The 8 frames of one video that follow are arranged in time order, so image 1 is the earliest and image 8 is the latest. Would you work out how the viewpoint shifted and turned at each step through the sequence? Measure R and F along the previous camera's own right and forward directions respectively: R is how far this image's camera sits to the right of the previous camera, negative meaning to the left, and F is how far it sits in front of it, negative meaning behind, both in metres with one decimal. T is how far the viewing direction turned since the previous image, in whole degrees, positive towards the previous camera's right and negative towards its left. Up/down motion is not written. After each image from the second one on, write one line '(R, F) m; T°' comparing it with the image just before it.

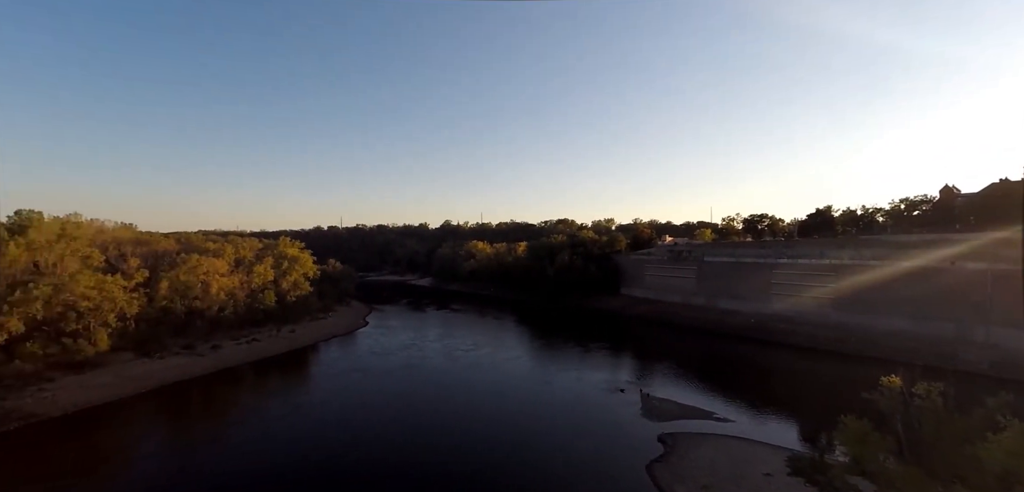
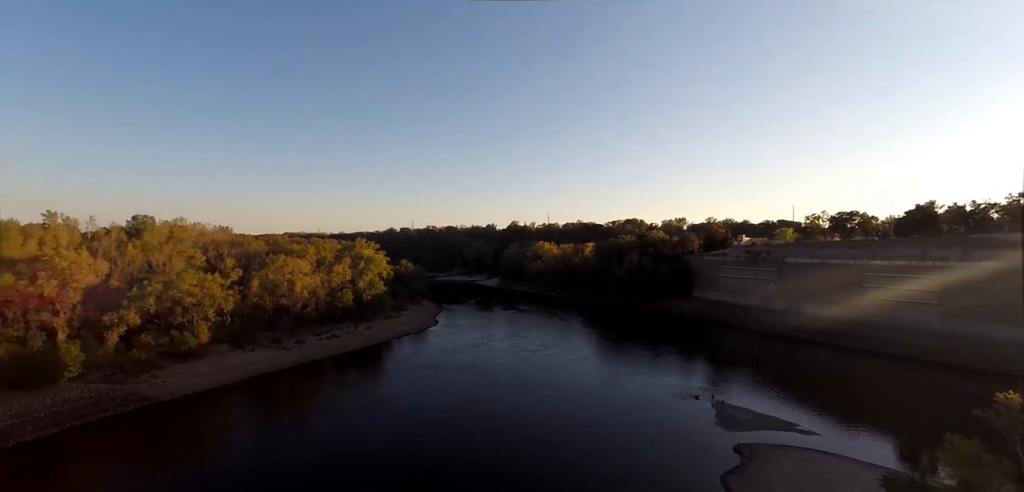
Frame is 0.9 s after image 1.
(-0.8, 0.0) m; -7°
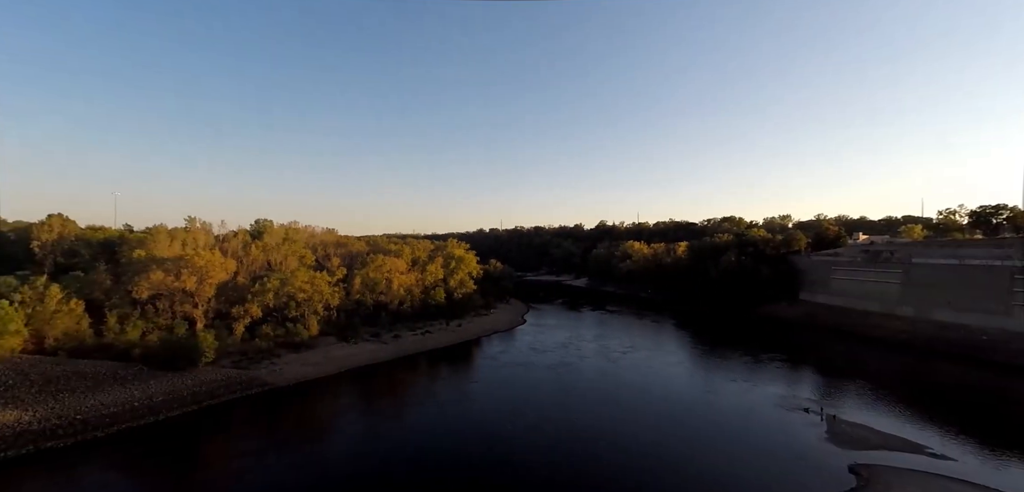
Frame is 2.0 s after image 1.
(-1.1, -0.1) m; -9°
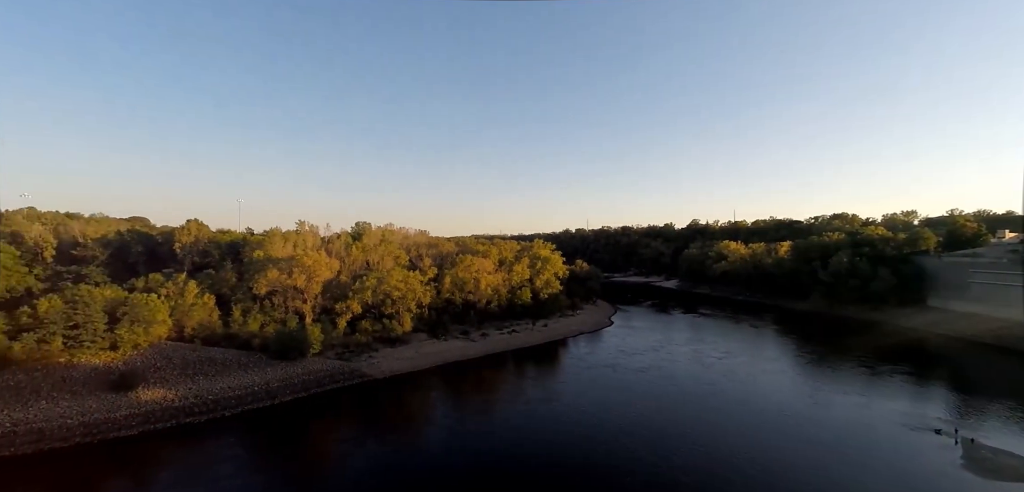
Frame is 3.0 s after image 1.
(-1.1, -0.2) m; -8°
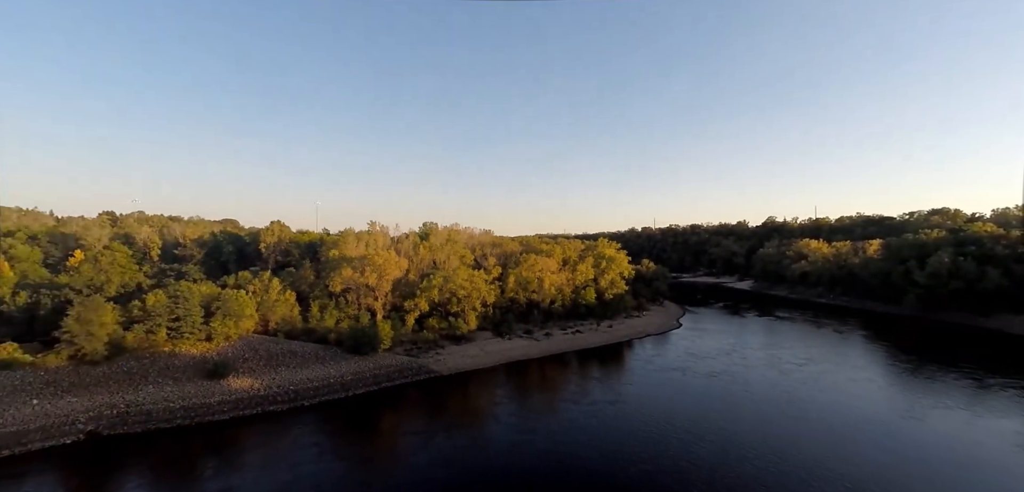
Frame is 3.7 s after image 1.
(-0.9, -0.2) m; -6°
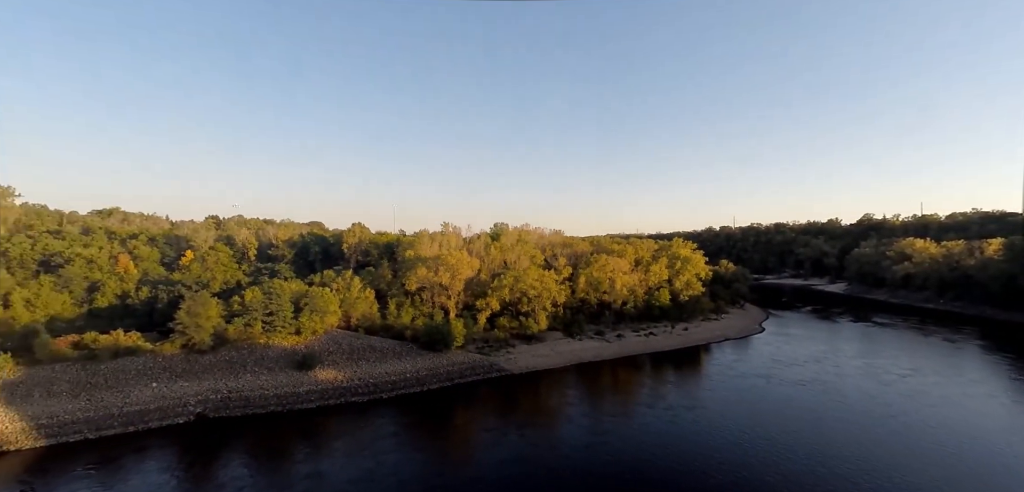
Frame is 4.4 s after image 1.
(-0.9, -0.2) m; -7°
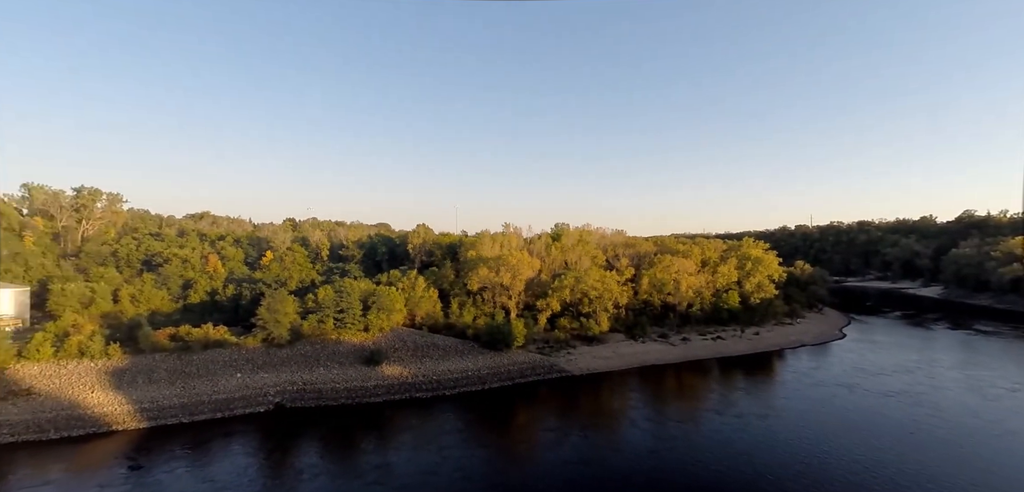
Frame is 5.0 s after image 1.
(-0.8, -0.2) m; -6°
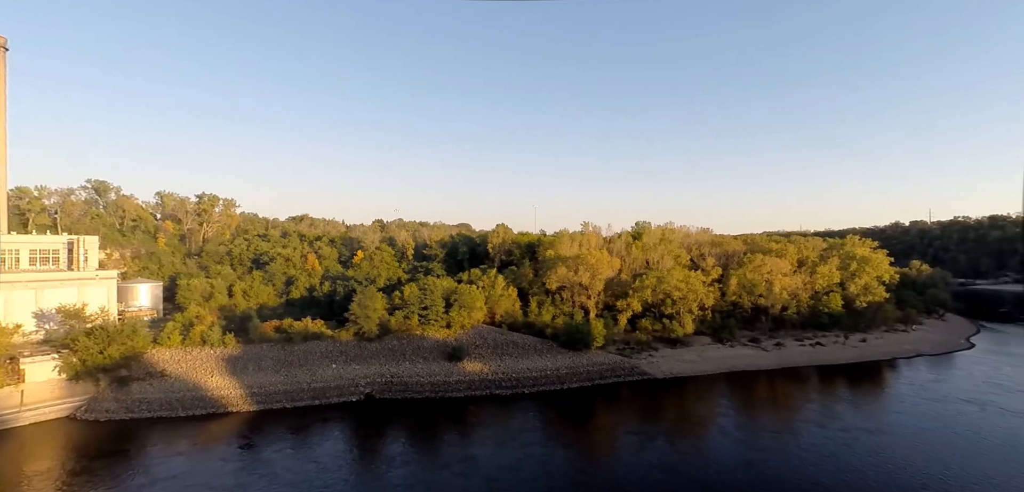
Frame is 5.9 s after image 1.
(-1.0, -0.3) m; -8°
